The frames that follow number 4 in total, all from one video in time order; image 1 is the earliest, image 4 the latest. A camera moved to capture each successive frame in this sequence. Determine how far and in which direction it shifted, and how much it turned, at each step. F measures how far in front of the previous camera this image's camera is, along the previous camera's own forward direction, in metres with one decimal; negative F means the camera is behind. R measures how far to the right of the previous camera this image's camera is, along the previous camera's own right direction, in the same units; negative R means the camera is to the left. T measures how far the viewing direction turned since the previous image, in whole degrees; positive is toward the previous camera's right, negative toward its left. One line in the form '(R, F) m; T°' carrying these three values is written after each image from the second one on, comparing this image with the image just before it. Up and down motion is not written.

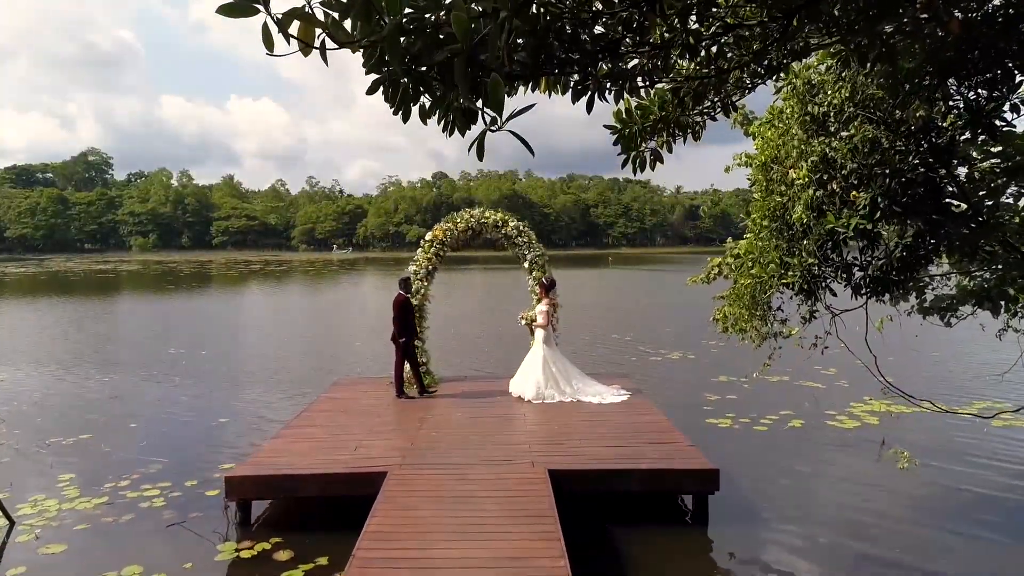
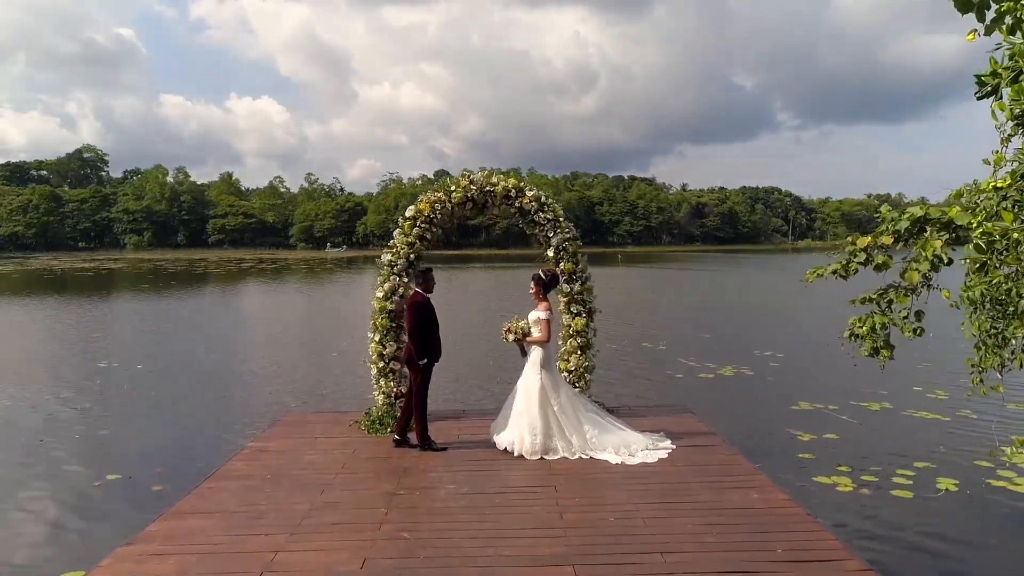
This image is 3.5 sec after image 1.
(-0.2, +3.6) m; 0°
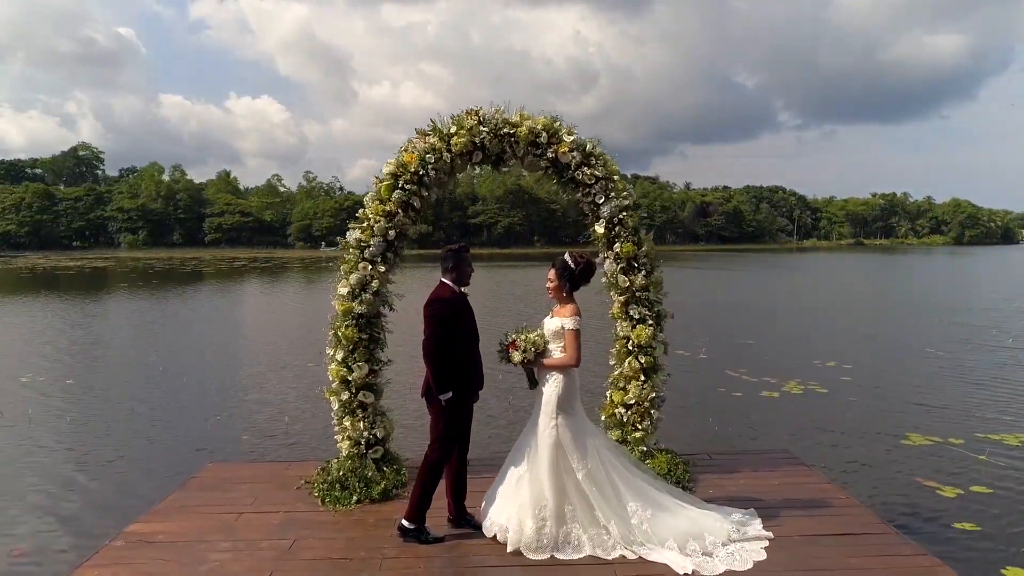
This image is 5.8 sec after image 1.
(-0.2, +2.7) m; 0°
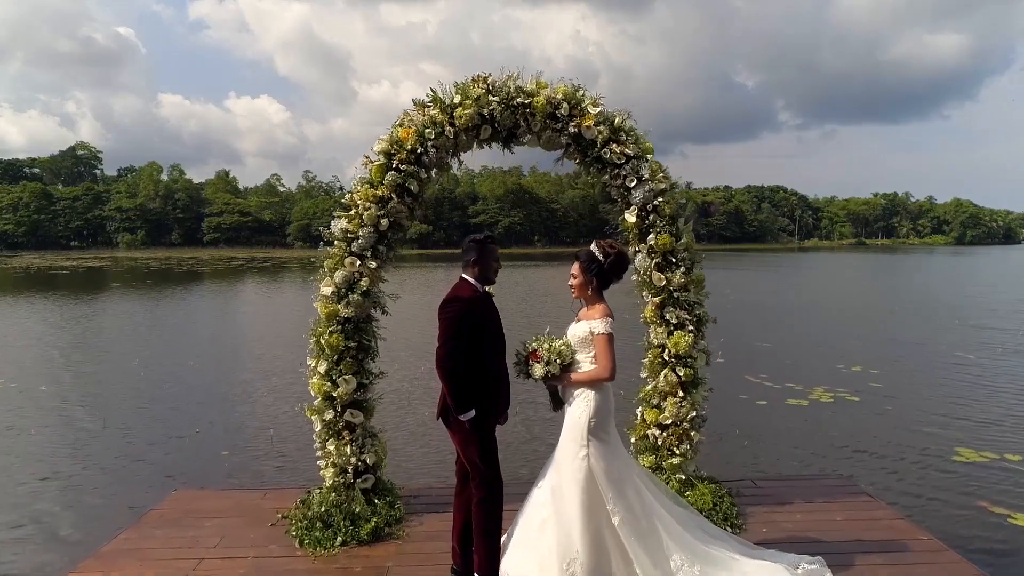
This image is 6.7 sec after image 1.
(-0.1, +0.8) m; 0°
